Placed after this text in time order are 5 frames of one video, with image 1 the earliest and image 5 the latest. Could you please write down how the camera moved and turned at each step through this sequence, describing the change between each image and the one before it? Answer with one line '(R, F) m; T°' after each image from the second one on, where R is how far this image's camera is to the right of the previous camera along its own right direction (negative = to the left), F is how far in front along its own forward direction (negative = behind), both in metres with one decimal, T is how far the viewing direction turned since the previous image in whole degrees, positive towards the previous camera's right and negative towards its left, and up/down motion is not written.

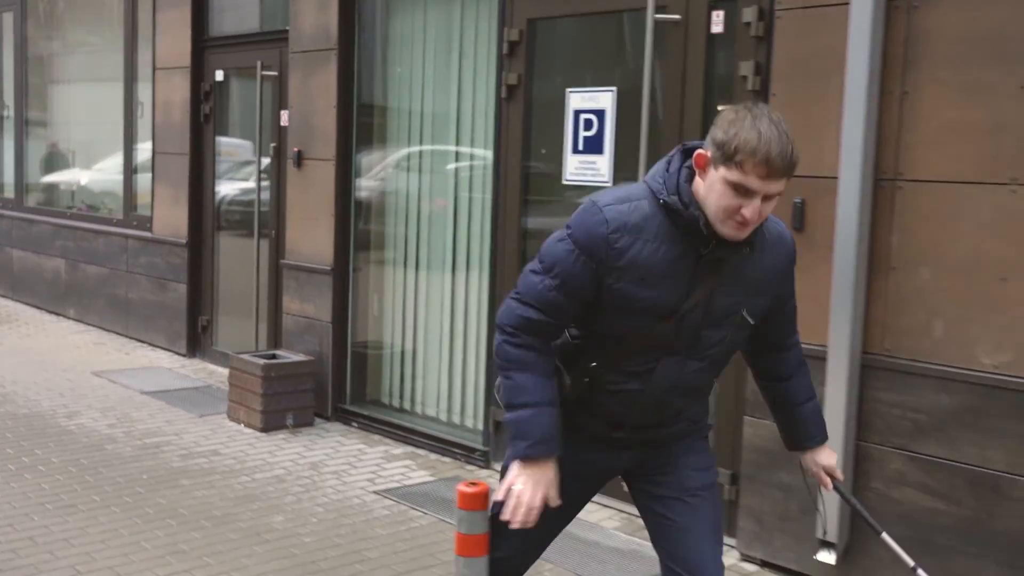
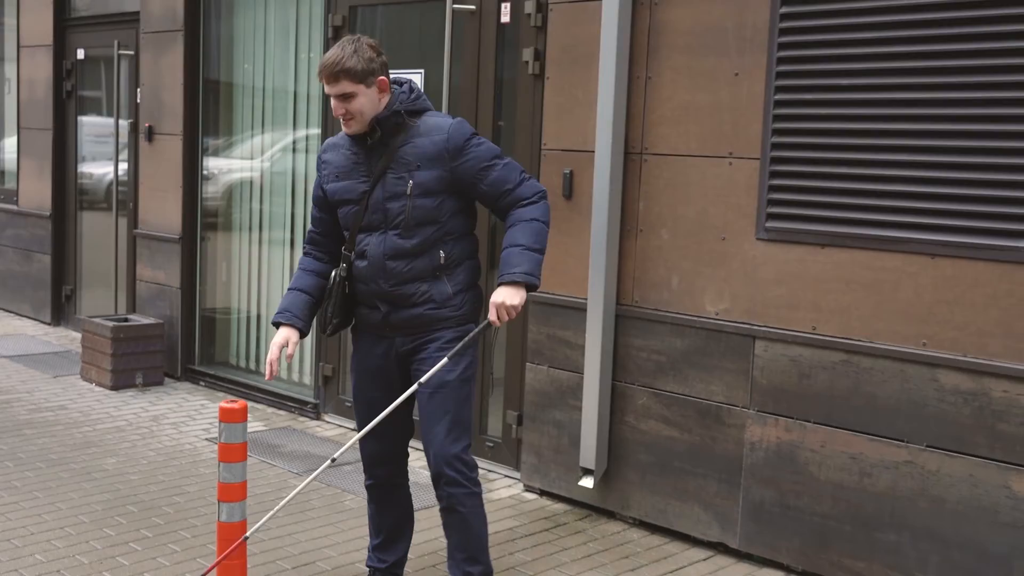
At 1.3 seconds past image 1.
(+0.5, -0.6) m; +4°
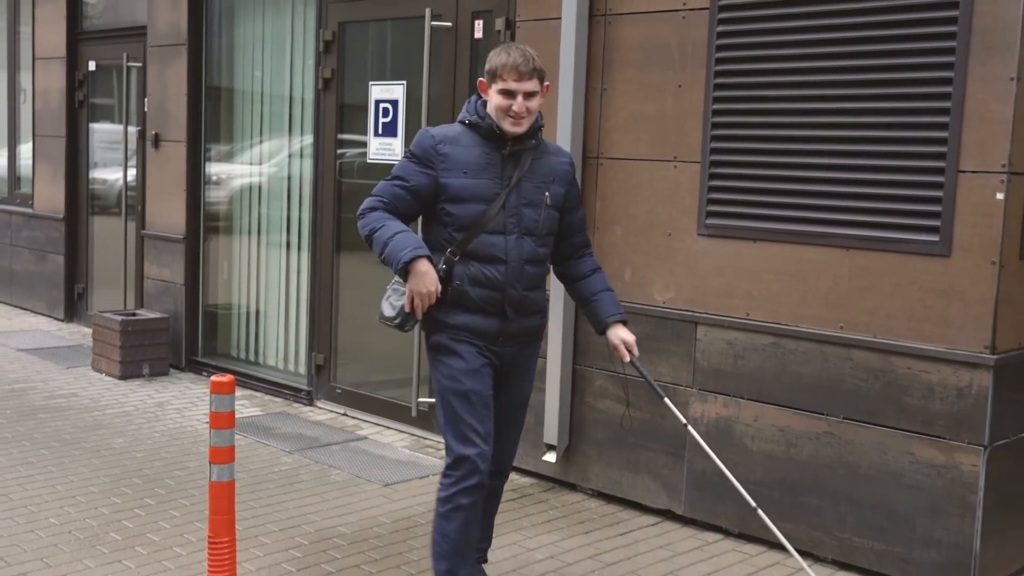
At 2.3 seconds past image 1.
(+0.2, -0.5) m; -1°
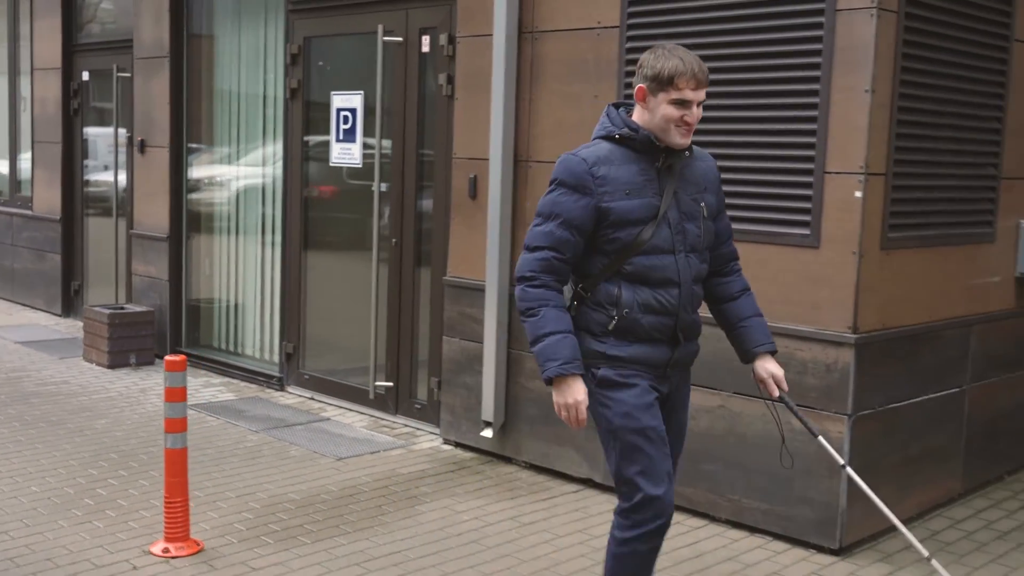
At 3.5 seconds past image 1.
(+0.4, -0.5) m; -1°
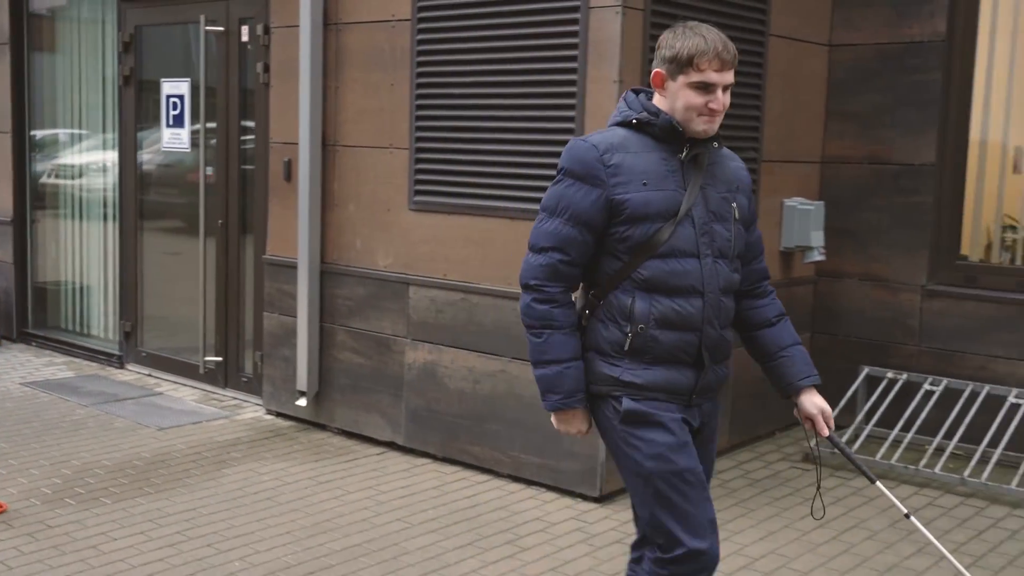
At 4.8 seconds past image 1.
(+0.6, -0.4) m; +4°
